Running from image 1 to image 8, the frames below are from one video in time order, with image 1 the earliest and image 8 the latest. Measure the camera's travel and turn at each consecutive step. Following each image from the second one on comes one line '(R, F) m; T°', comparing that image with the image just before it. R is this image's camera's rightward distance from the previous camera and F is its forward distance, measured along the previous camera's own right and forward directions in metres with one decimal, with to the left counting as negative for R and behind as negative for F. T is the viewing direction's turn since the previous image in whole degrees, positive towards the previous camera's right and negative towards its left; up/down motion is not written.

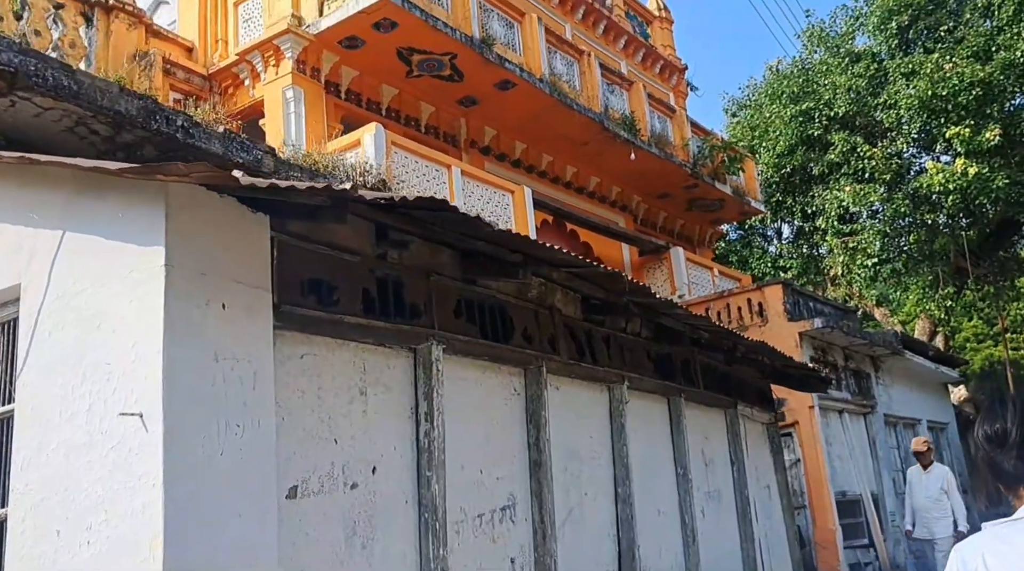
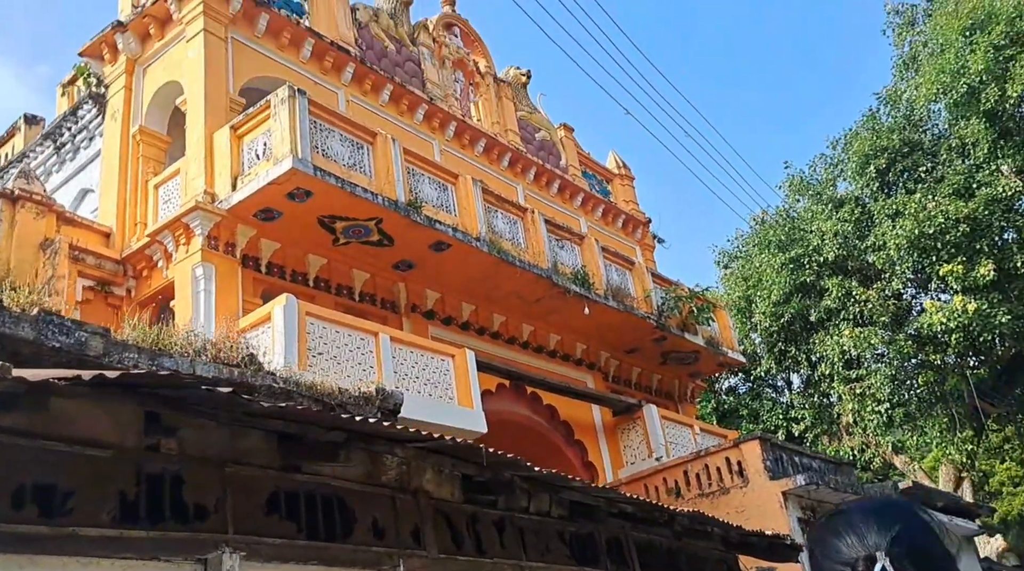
(+0.8, +0.7) m; -1°
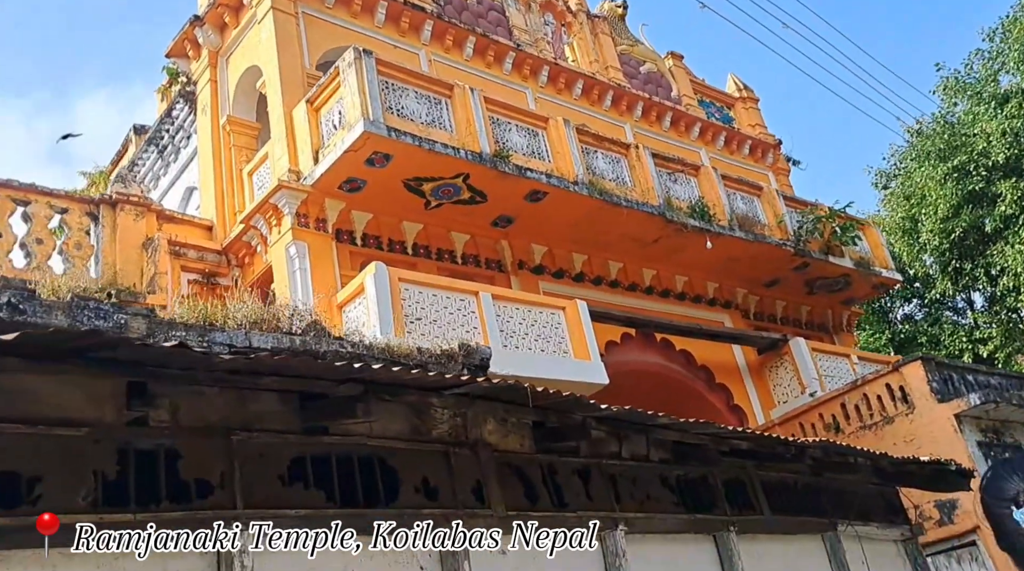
(+0.5, +0.6) m; -10°
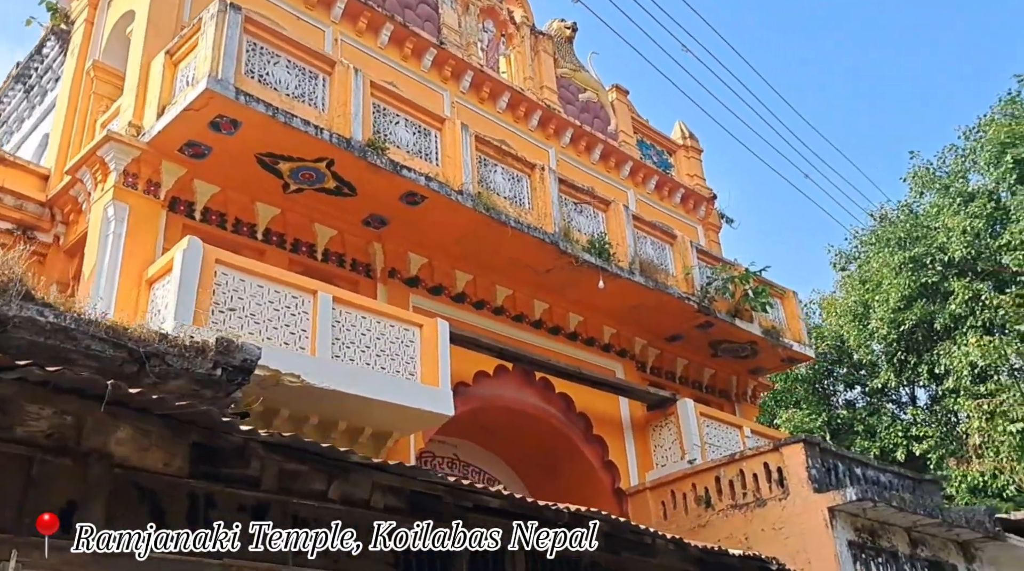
(+1.1, +0.9) m; +2°
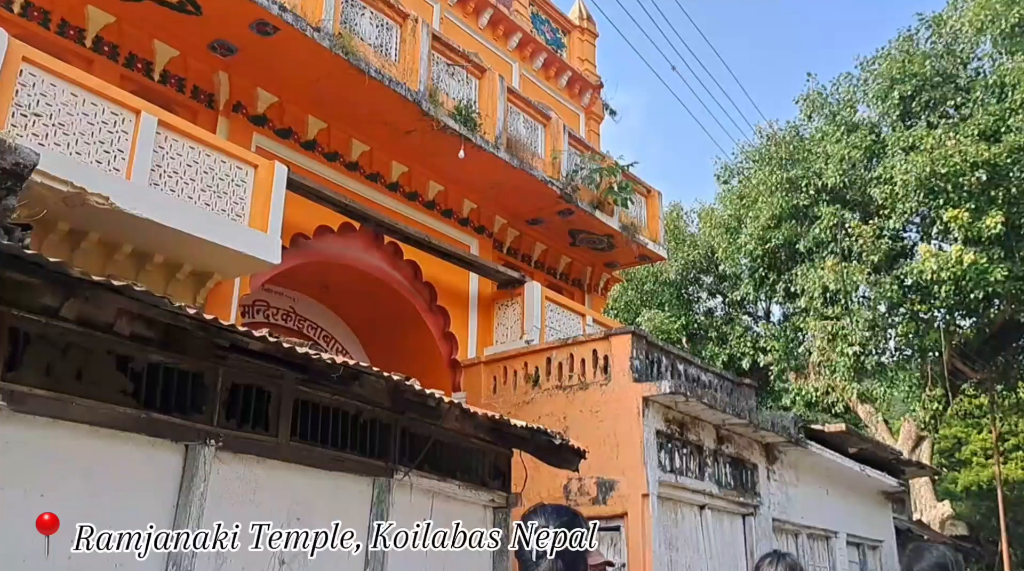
(+0.5, +0.2) m; +7°
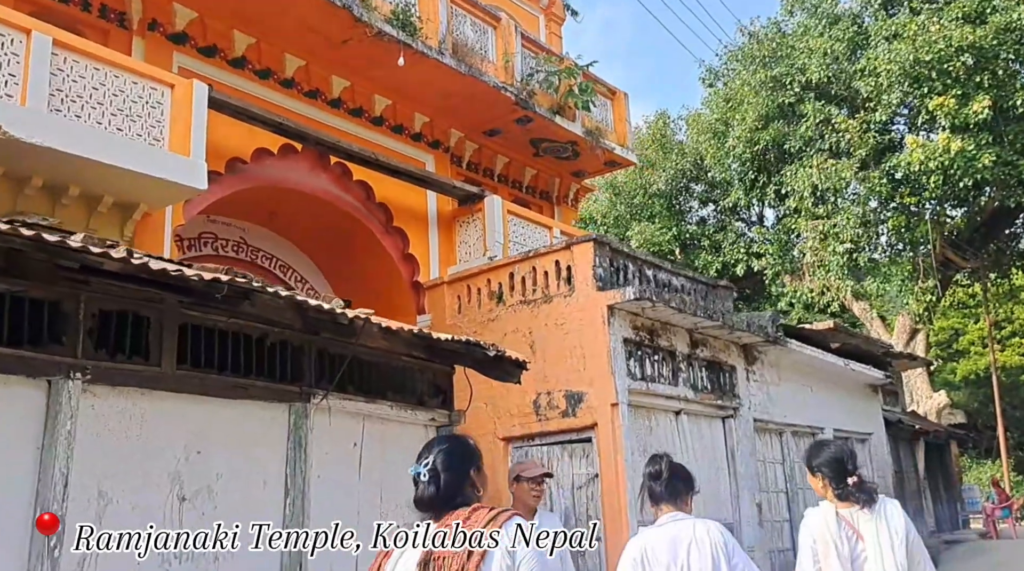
(+0.4, +0.4) m; 0°
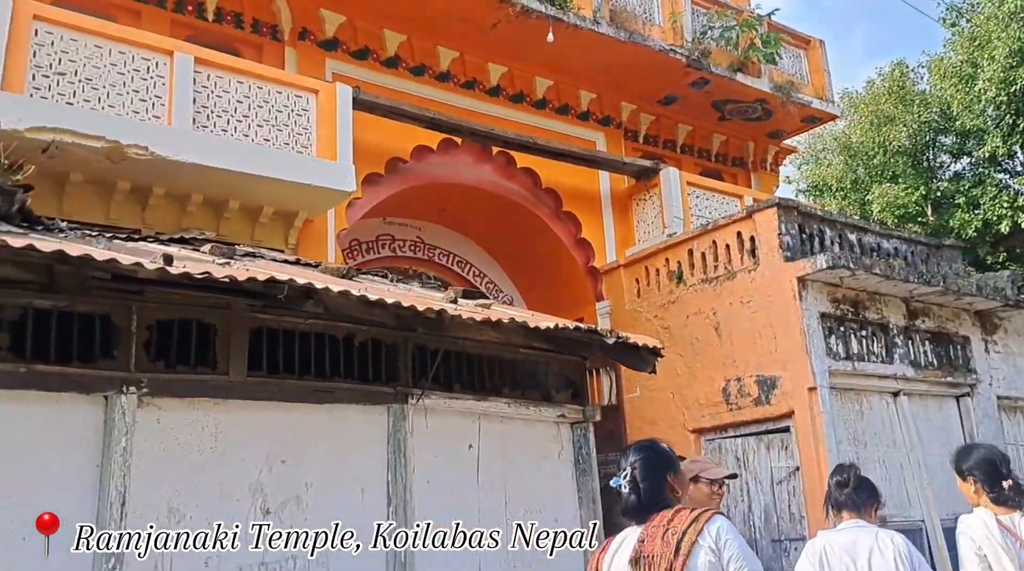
(+0.6, +0.6) m; -15°
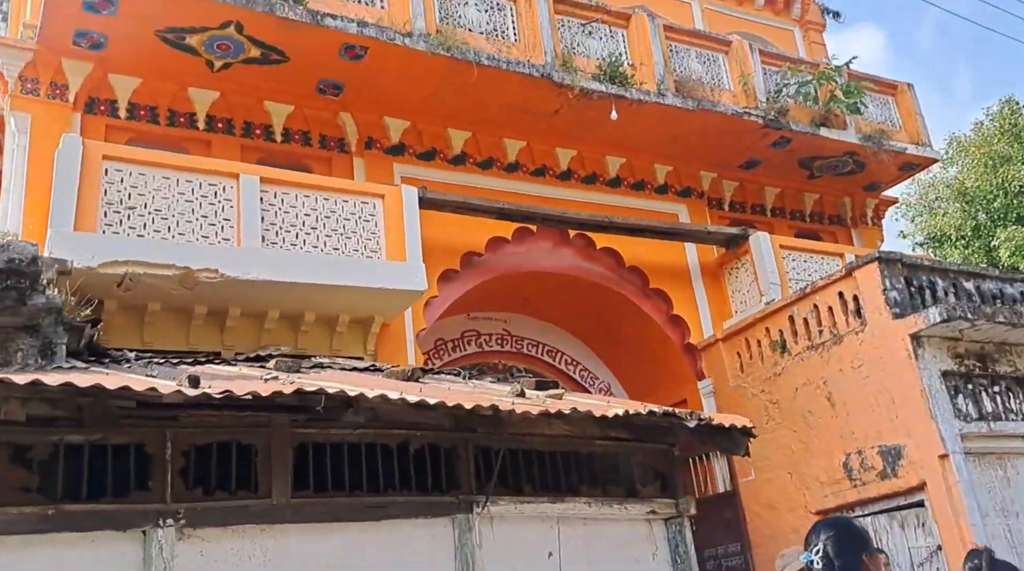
(+0.3, +0.3) m; -7°
